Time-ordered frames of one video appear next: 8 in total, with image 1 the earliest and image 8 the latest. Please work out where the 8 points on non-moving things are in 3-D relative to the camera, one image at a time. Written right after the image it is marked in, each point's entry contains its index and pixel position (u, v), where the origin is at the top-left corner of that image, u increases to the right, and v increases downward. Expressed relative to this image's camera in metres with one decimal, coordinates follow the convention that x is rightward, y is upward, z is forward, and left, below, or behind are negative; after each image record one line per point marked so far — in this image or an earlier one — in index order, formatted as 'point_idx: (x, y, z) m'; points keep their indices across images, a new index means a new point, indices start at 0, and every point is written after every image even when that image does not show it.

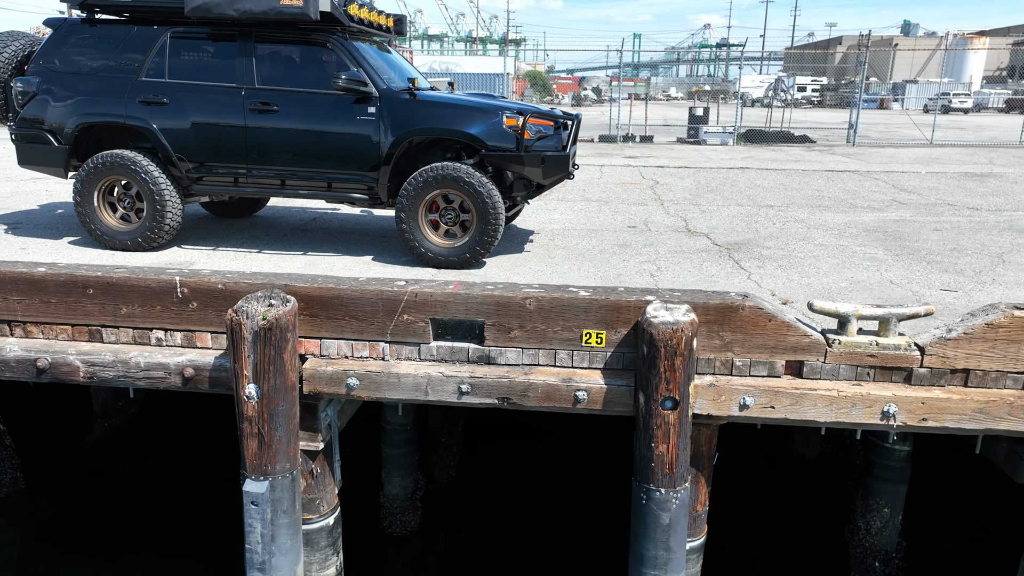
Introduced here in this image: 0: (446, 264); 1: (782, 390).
0: (-0.5, +0.2, +5.5) m
1: (+1.5, -0.5, +3.7) m
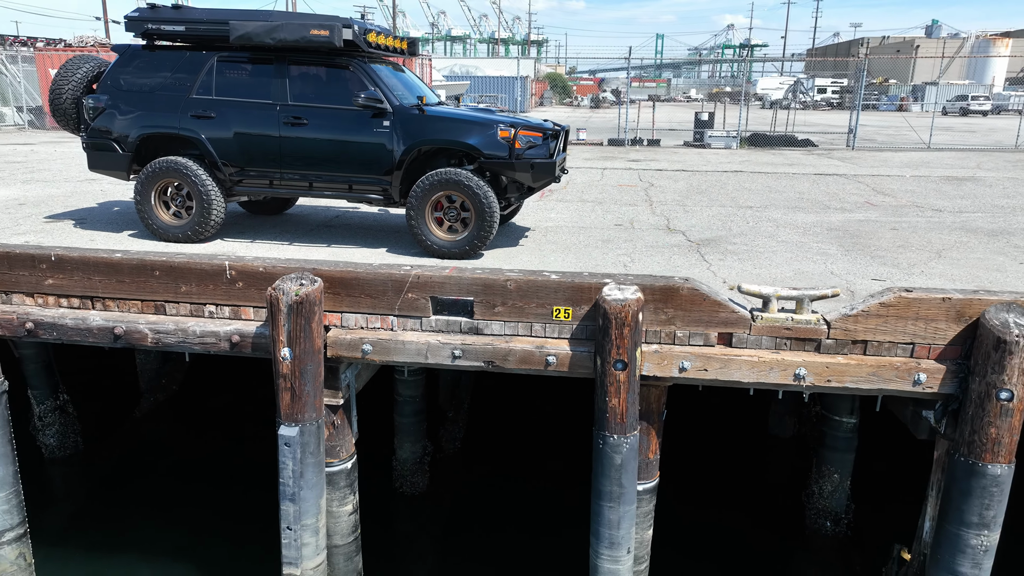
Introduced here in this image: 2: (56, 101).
0: (-0.6, +0.3, +6.5) m
1: (+1.3, -0.4, +4.6) m
2: (-4.6, +1.9, +7.0) m
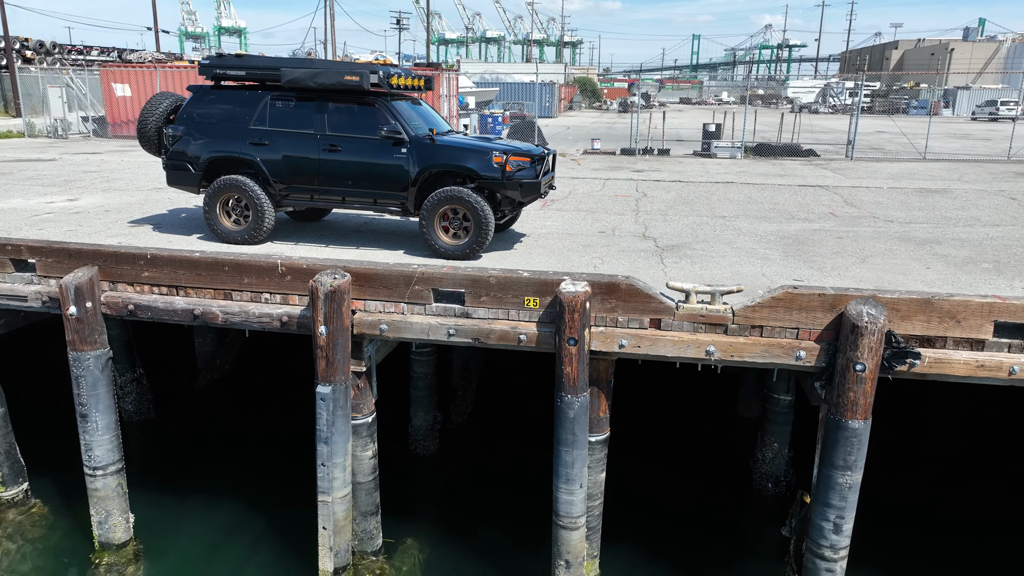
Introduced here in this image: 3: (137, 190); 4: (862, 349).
0: (-0.7, +0.4, +8.0) m
1: (+1.2, -0.4, +6.0) m
2: (-4.6, +2.0, +8.7) m
3: (-6.7, +1.7, +12.4) m
4: (+2.8, -0.5, +5.4) m
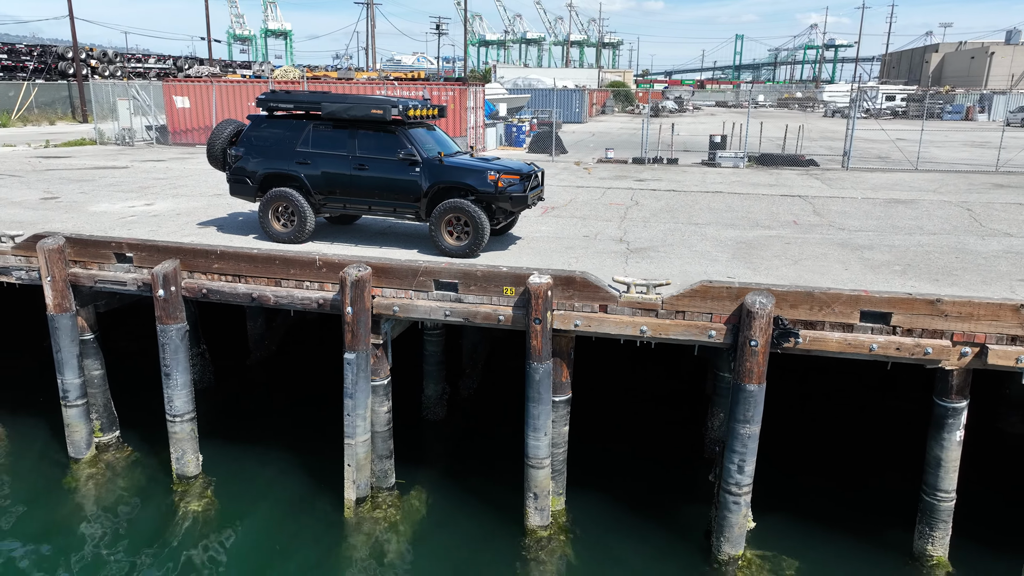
0: (-0.8, +0.5, +9.9) m
1: (+0.9, -0.3, +7.8) m
2: (-4.6, +2.1, +10.8) m
3: (-6.5, +1.9, +14.6) m
4: (+2.5, -0.4, +7.1) m
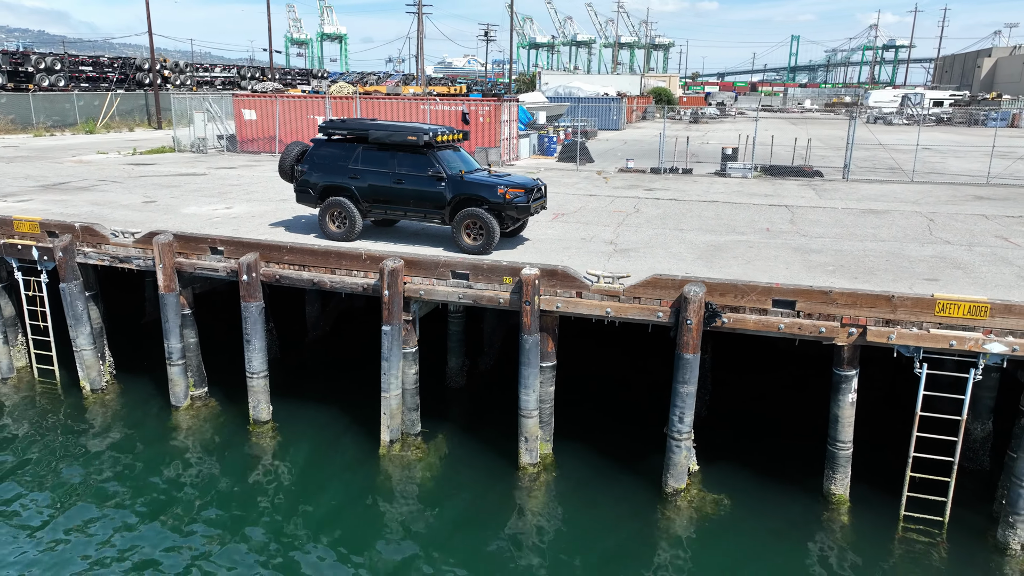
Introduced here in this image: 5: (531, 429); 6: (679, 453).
0: (-0.7, +0.6, +12.3) m
1: (+0.9, -0.2, +10.2) m
2: (-4.4, +2.4, +13.5) m
3: (-6.1, +2.2, +17.4) m
4: (+2.4, -0.3, +9.4) m
5: (+0.3, -2.1, +10.5) m
6: (+2.4, -2.3, +9.8) m
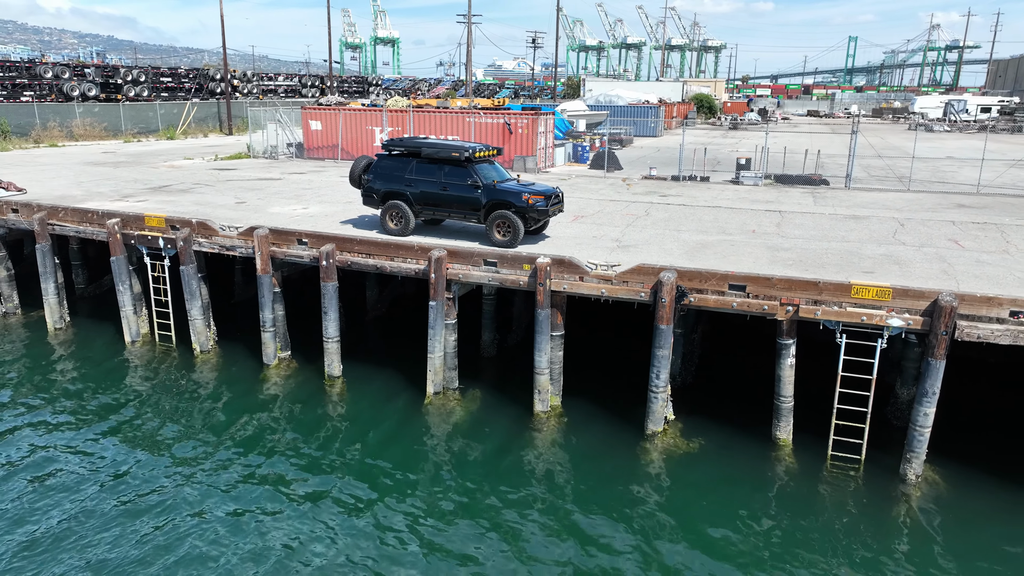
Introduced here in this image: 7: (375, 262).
0: (-0.2, +0.9, +15.4) m
1: (+1.2, +0.1, +13.1) m
2: (-3.8, +2.7, +16.8) m
3: (-5.2, +2.6, +20.8) m
4: (+2.6, -0.1, +12.2) m
5: (+0.6, -1.8, +13.5) m
6: (+2.6, -2.1, +12.6) m
7: (-2.9, +0.6, +14.8) m
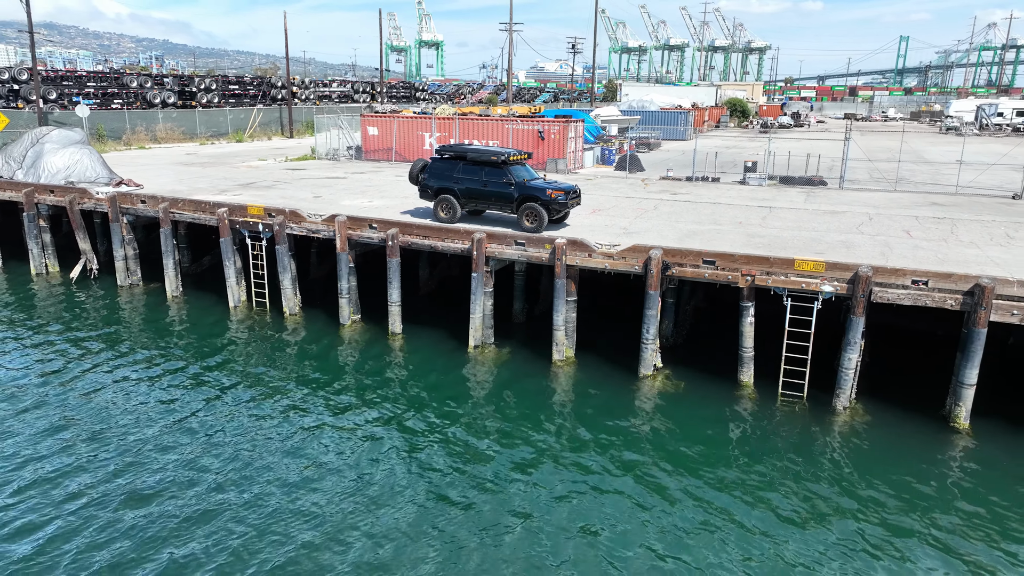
0: (+0.5, +1.5, +19.2) m
1: (+1.8, +0.7, +16.9) m
2: (-3.0, +3.4, +20.8) m
3: (-4.2, +3.2, +24.9) m
4: (+3.2, +0.5, +15.9) m
5: (+1.2, -1.2, +17.3) m
6: (+3.1, -1.5, +16.3) m
7: (-2.2, +1.2, +18.8) m
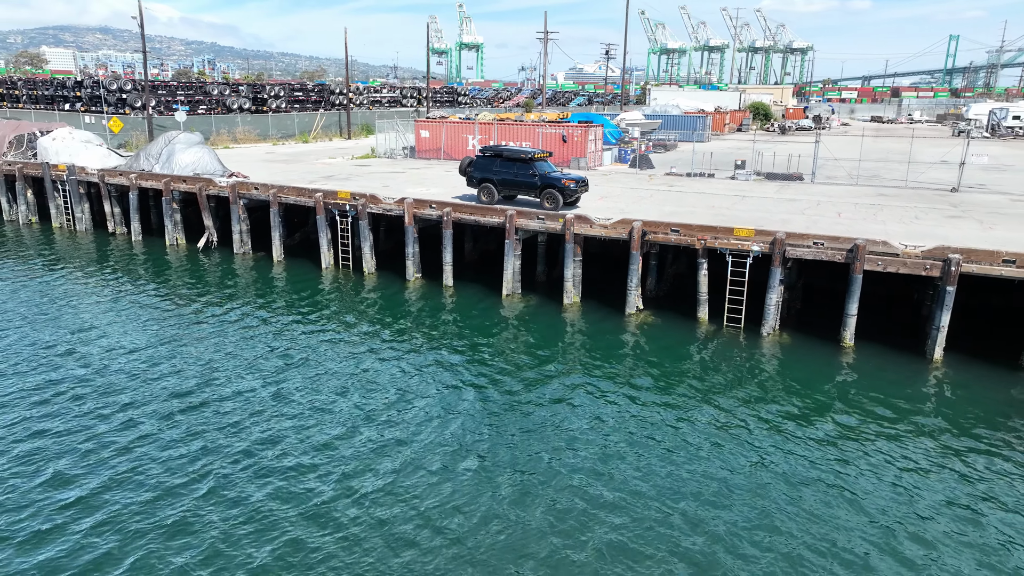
0: (+1.4, +2.8, +25.5) m
1: (+2.5, +1.9, +23.1) m
2: (-2.0, +4.7, +27.4) m
3: (-3.0, +4.5, +31.5) m
4: (+3.8, +1.8, +22.1) m
5: (+1.9, 0.0, +23.6) m
6: (+3.8, -0.3, +22.5) m
7: (-1.4, +2.5, +25.3) m
